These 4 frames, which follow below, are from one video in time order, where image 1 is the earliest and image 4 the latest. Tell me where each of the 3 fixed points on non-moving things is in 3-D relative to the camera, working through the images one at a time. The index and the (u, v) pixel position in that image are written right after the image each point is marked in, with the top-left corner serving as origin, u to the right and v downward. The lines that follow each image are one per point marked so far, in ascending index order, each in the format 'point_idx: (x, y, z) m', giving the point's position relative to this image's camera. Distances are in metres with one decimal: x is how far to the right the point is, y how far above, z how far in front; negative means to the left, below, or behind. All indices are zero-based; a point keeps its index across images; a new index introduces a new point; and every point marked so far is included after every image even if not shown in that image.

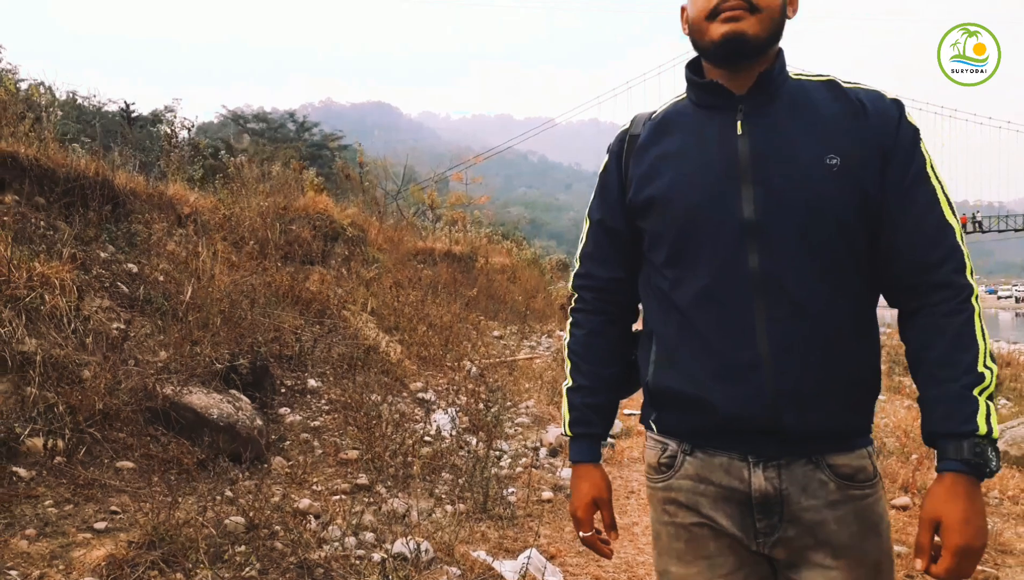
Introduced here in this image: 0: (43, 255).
0: (-2.5, +0.2, +3.3) m
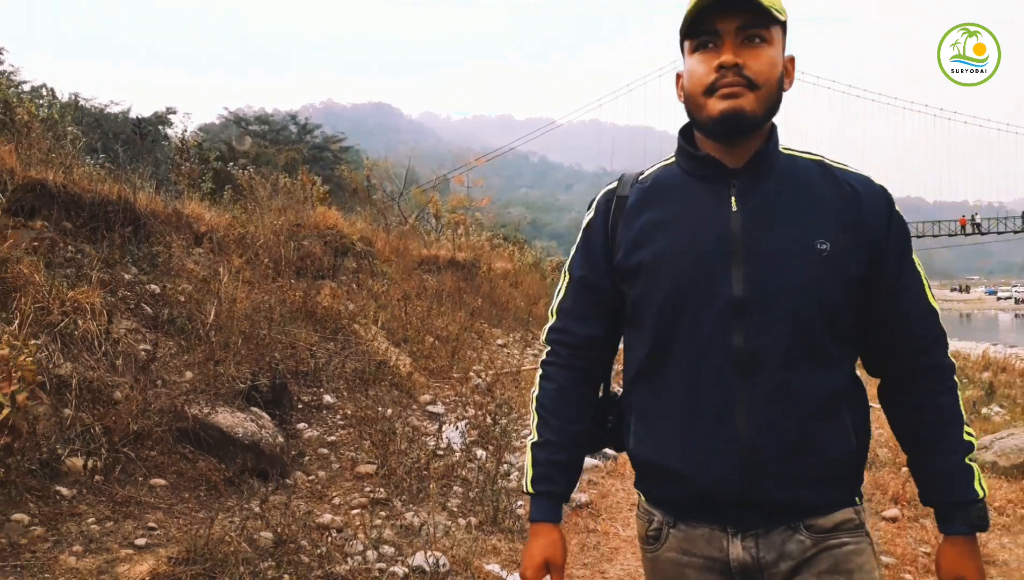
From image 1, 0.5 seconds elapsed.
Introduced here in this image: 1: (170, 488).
0: (-2.4, 0.0, +3.5) m
1: (-1.5, -0.9, +2.8) m
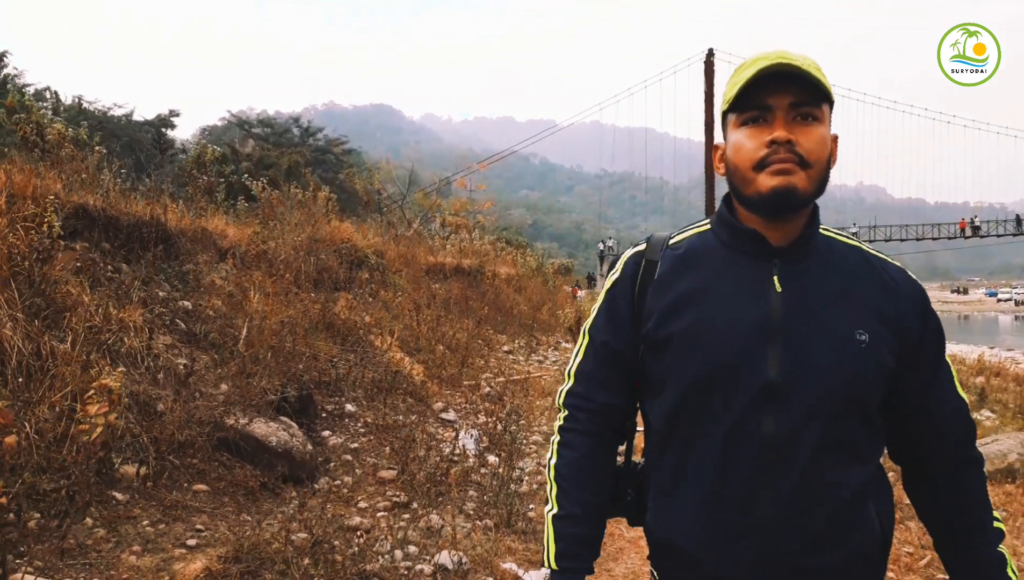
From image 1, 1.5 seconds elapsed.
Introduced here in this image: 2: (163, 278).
0: (-2.3, -0.1, +3.7) m
1: (-1.5, -1.0, +3.0) m
2: (-2.4, +0.1, +4.4) m
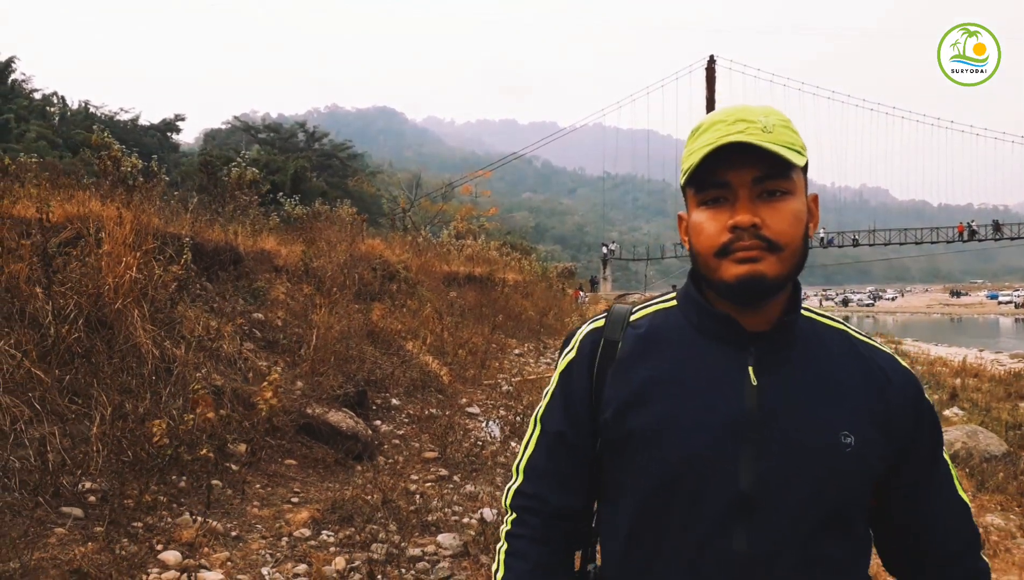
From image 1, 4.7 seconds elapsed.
0: (-2.2, -0.2, +4.6) m
1: (-1.3, -1.1, +3.9) m
2: (-2.3, 0.0, +5.2) m
